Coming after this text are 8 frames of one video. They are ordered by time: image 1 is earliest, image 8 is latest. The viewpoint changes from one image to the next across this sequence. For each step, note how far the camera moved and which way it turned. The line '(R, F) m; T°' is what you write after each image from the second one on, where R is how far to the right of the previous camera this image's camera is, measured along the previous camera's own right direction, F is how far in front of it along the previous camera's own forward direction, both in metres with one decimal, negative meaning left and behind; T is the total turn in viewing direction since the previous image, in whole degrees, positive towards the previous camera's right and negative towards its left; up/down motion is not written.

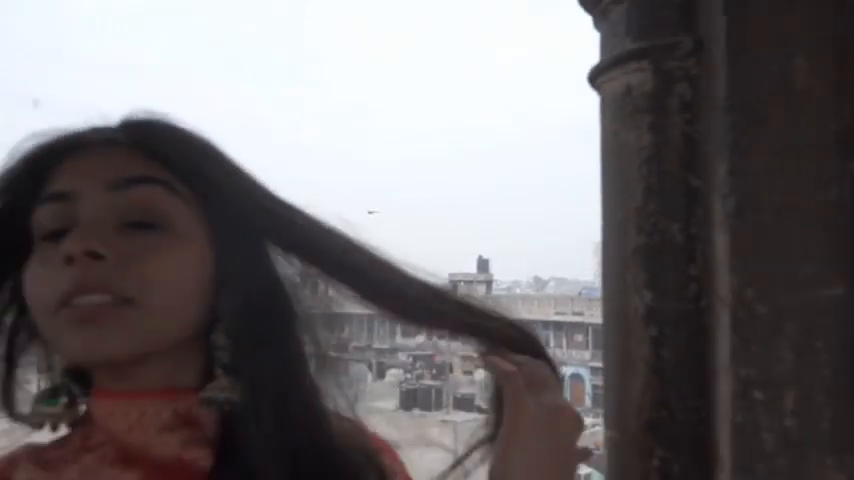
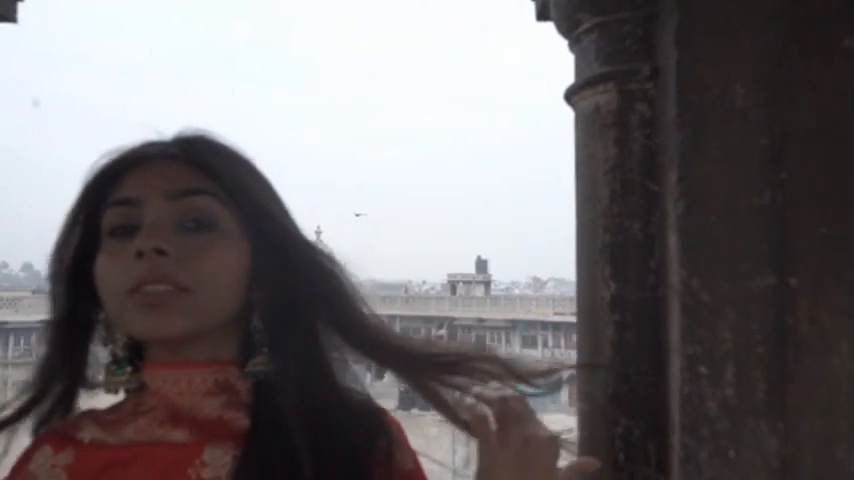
(0.0, -0.1) m; 0°
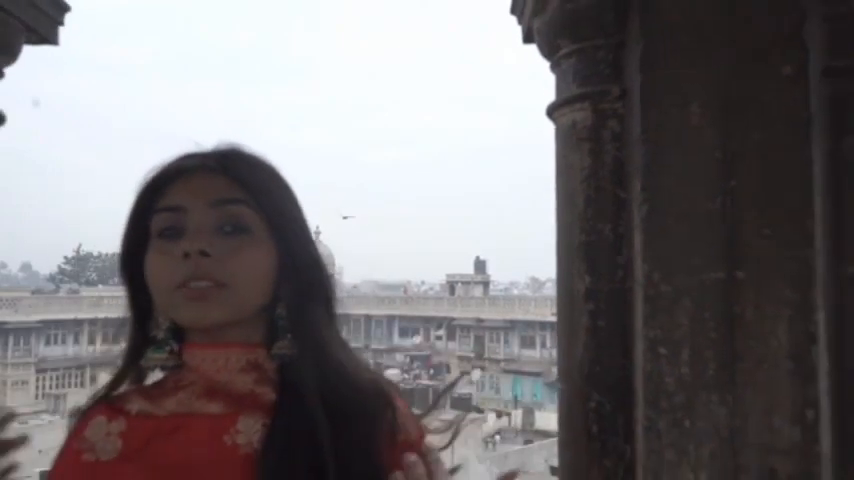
(0.0, -0.2) m; 0°
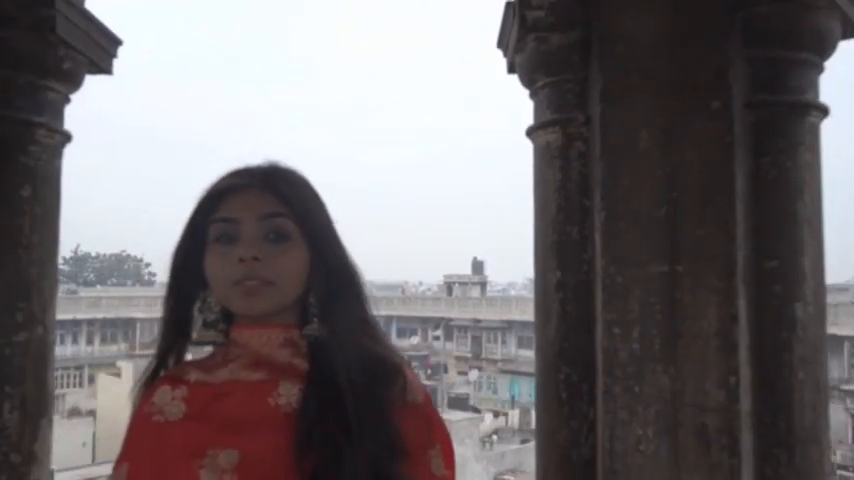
(0.0, -0.3) m; 0°
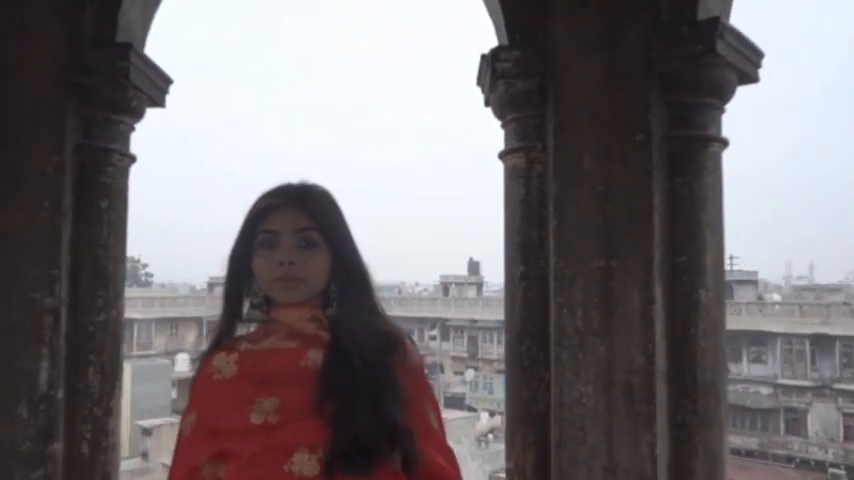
(0.0, -0.4) m; 0°
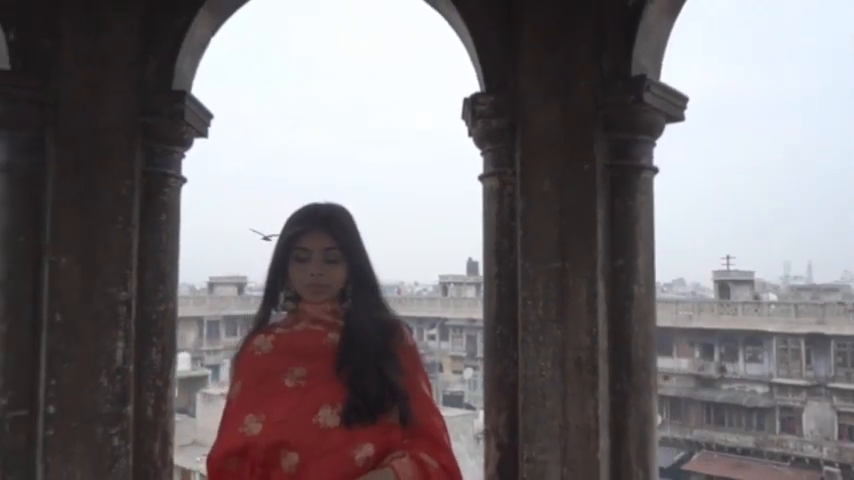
(0.0, -0.5) m; 0°
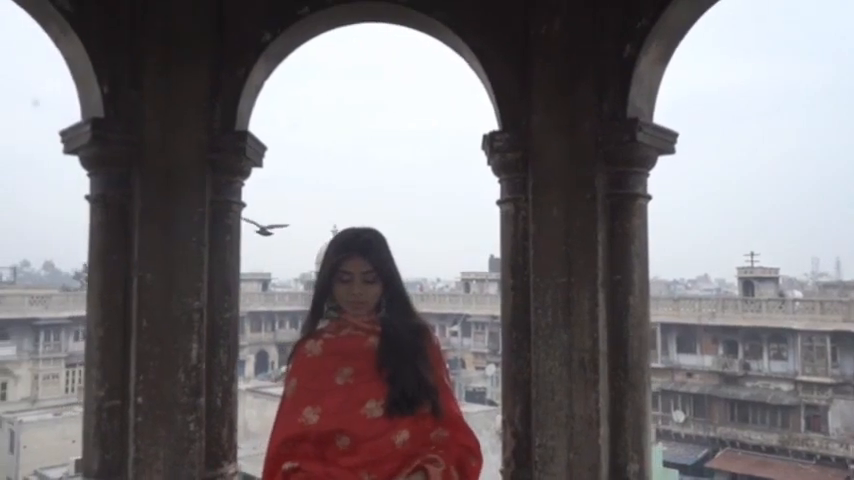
(0.0, -0.4) m; -2°
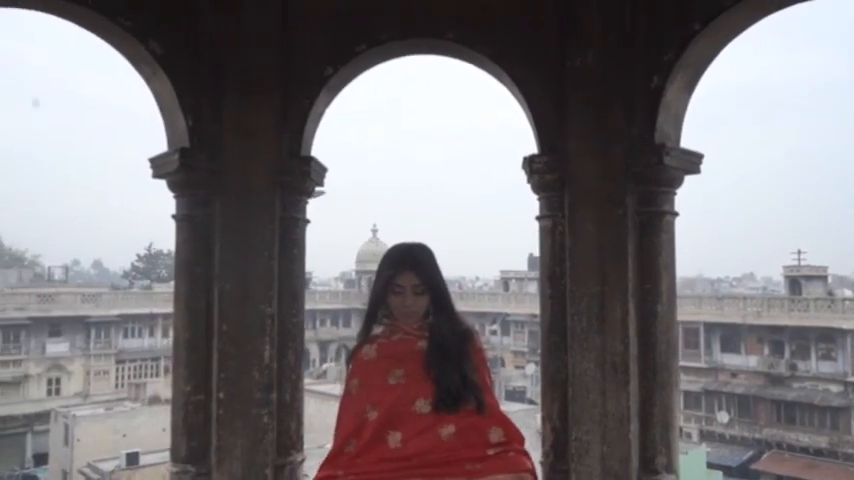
(0.0, -0.3) m; -3°
